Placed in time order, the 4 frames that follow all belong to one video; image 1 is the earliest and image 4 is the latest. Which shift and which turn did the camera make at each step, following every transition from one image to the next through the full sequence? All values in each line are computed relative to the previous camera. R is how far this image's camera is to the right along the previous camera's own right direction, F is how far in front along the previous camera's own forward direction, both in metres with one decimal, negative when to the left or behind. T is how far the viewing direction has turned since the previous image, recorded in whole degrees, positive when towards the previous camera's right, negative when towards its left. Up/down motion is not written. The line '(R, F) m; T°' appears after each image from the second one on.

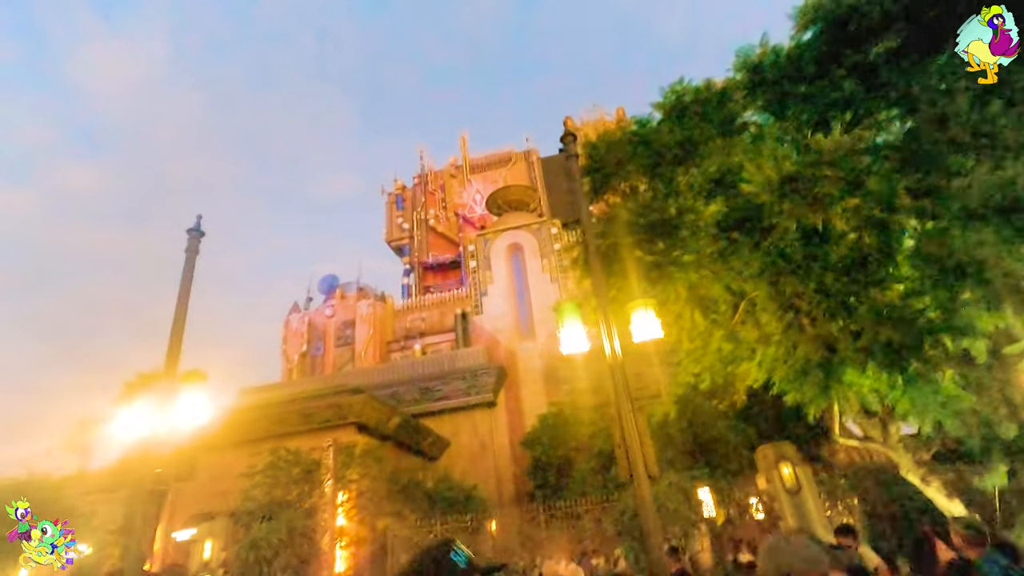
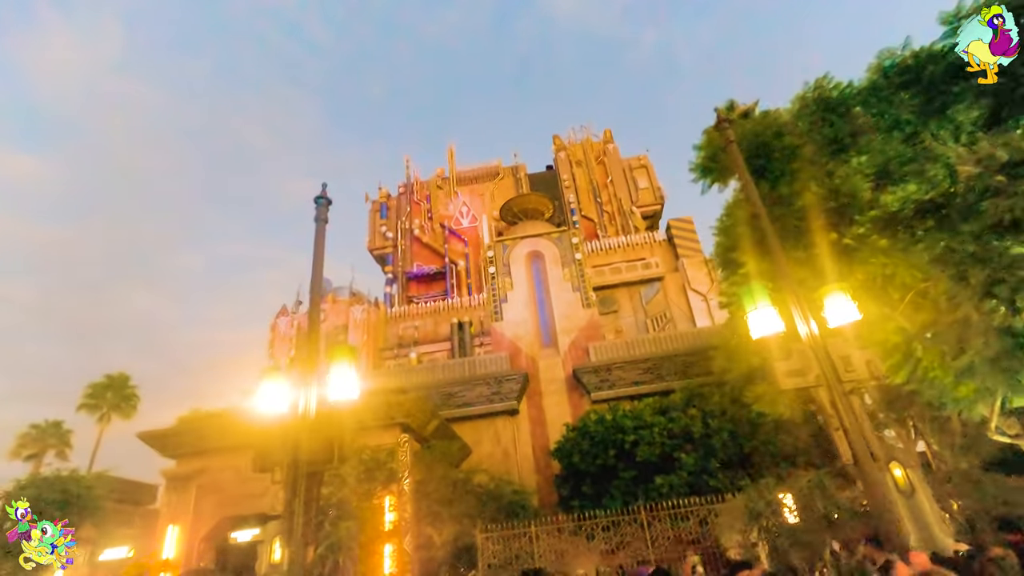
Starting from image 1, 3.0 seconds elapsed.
(-2.7, +0.4) m; +4°
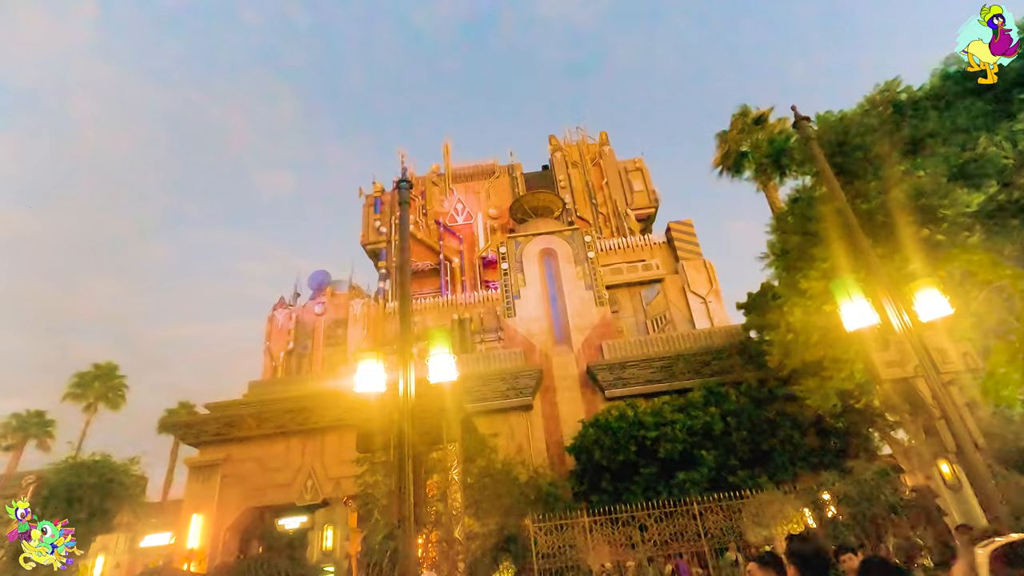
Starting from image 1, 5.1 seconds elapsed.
(-1.4, 0.0) m; +2°
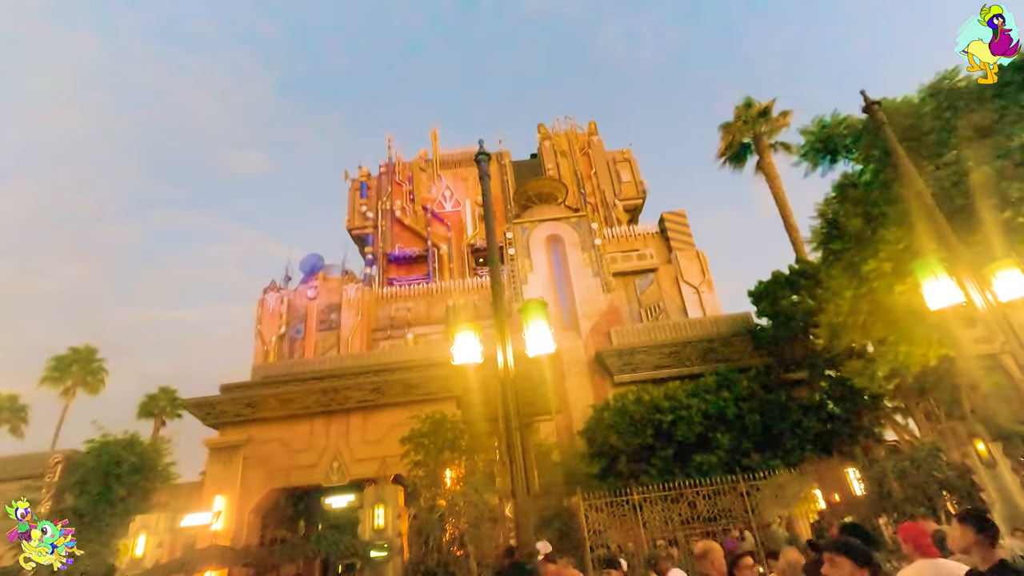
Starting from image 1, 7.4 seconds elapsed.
(-1.5, +0.1) m; +3°
